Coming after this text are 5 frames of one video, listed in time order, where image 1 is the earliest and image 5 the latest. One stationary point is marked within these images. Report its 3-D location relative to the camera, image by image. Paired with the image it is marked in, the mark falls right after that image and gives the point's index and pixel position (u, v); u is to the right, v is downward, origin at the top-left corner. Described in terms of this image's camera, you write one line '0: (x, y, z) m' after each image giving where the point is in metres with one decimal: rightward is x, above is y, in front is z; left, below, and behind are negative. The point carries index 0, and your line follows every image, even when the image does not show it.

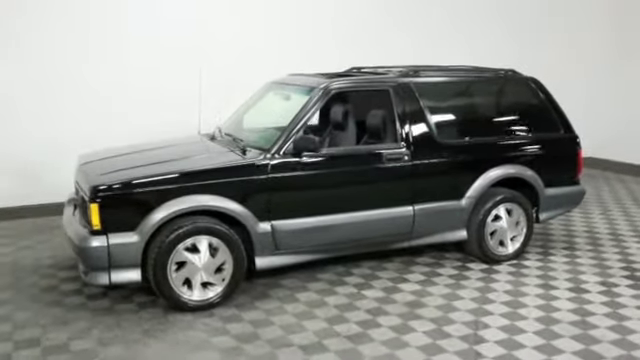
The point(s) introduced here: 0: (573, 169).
0: (+2.2, +0.1, +5.5) m
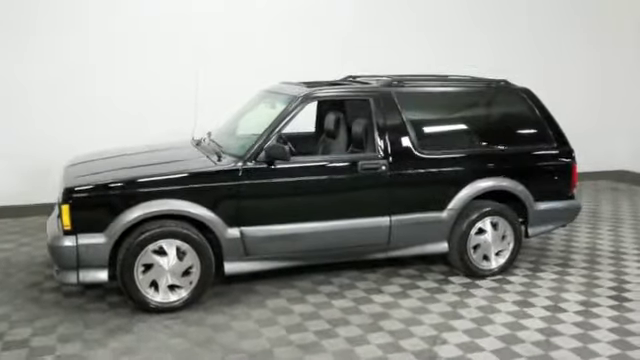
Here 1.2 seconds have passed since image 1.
0: (+2.1, 0.0, +5.3) m
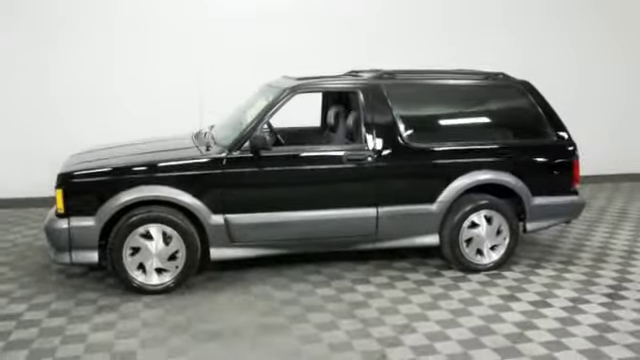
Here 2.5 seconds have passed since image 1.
0: (+2.1, 0.0, +5.2) m
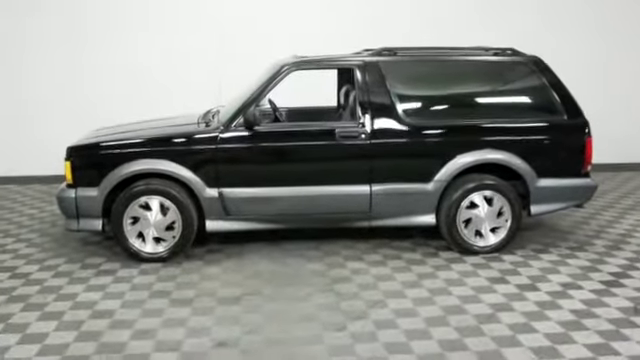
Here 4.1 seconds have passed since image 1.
0: (+2.1, +0.2, +5.0) m
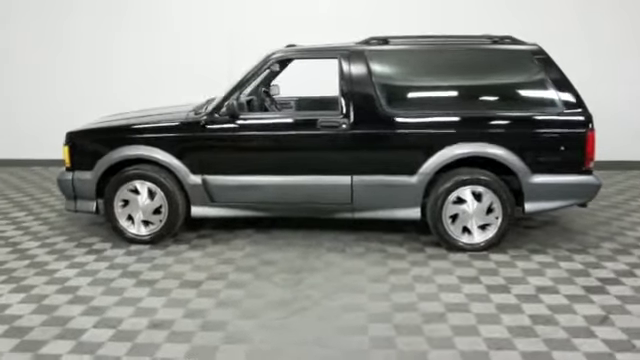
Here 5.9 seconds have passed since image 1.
0: (+1.9, +0.2, +4.6) m
